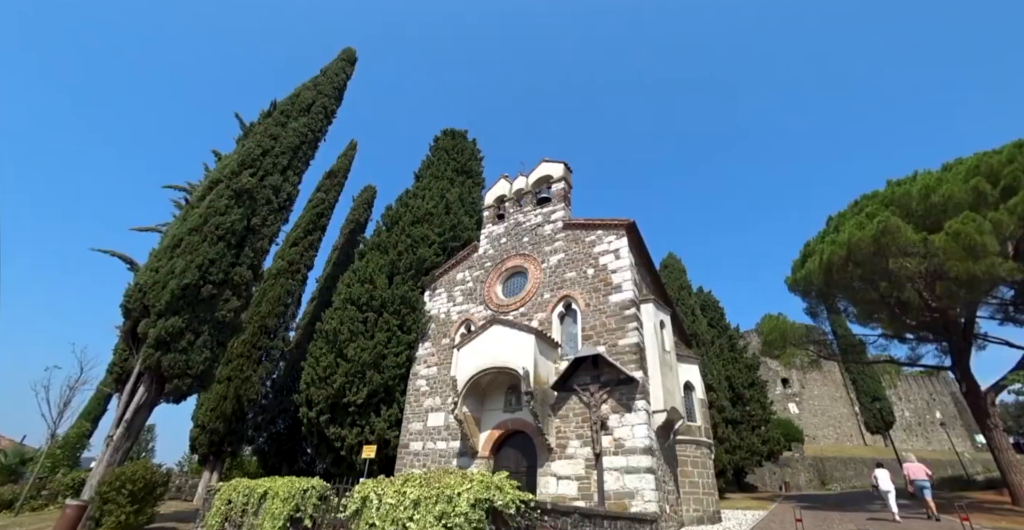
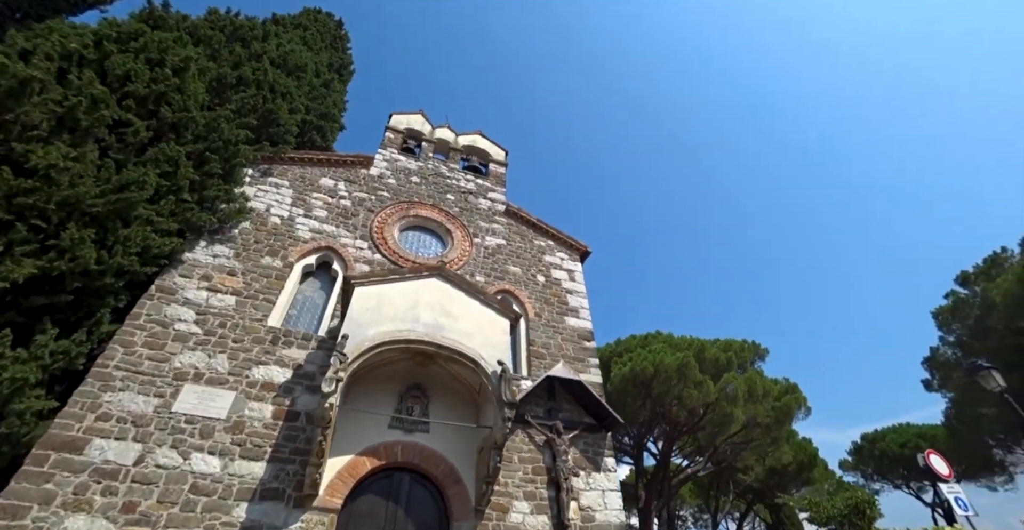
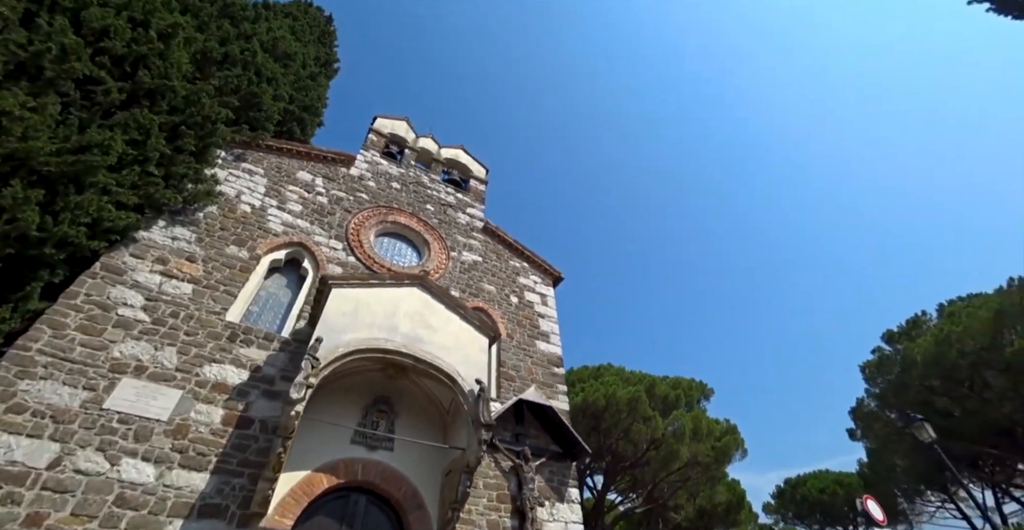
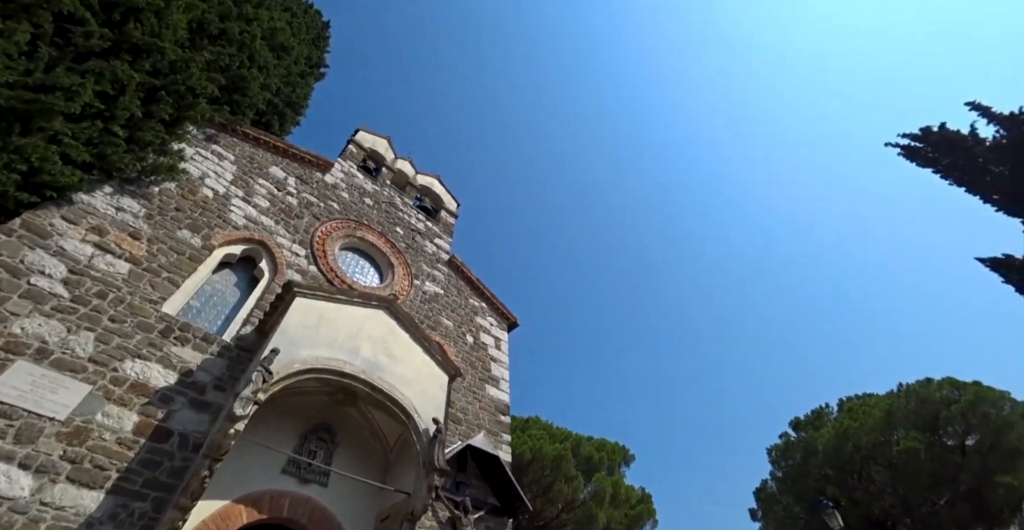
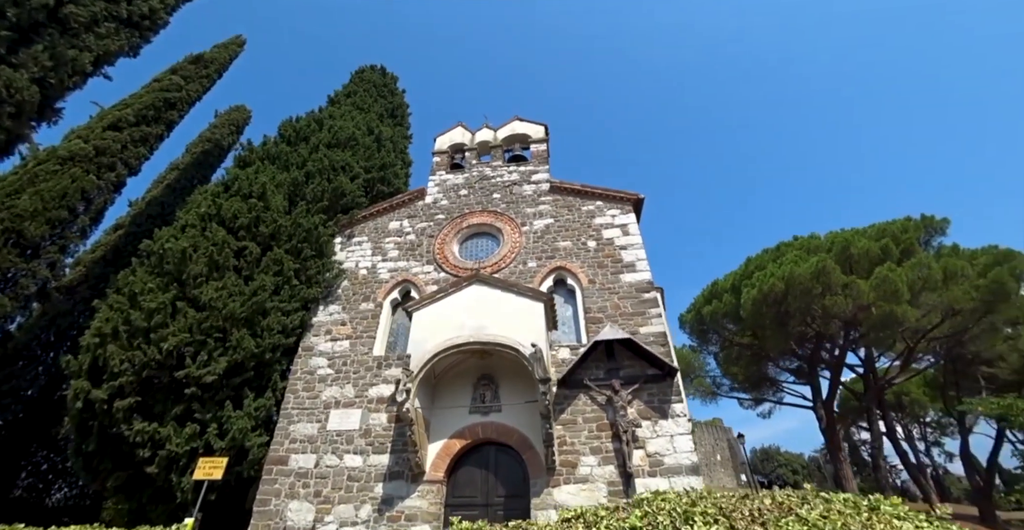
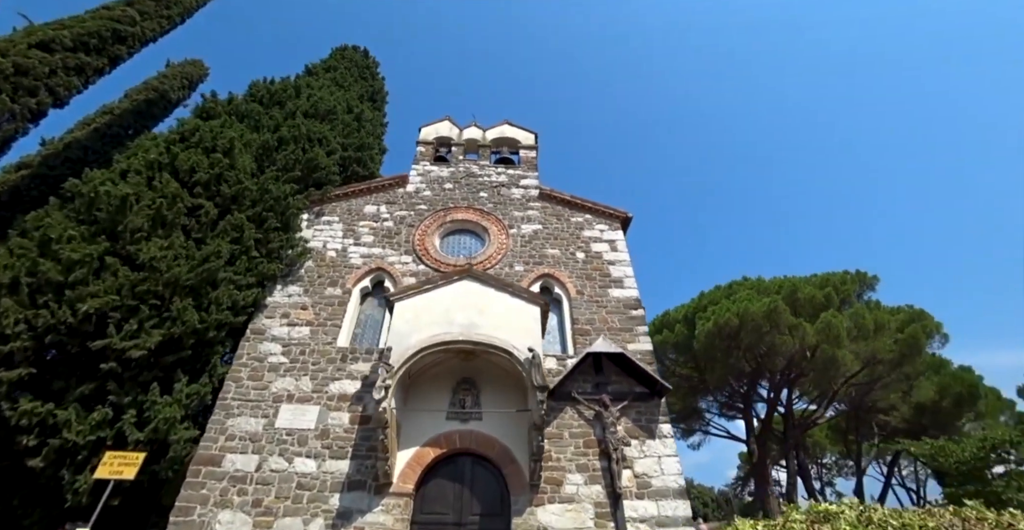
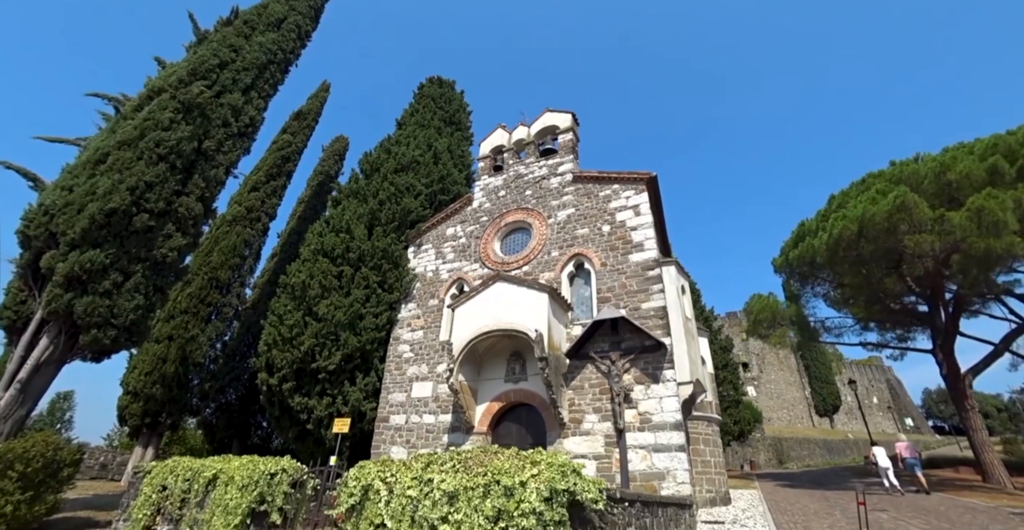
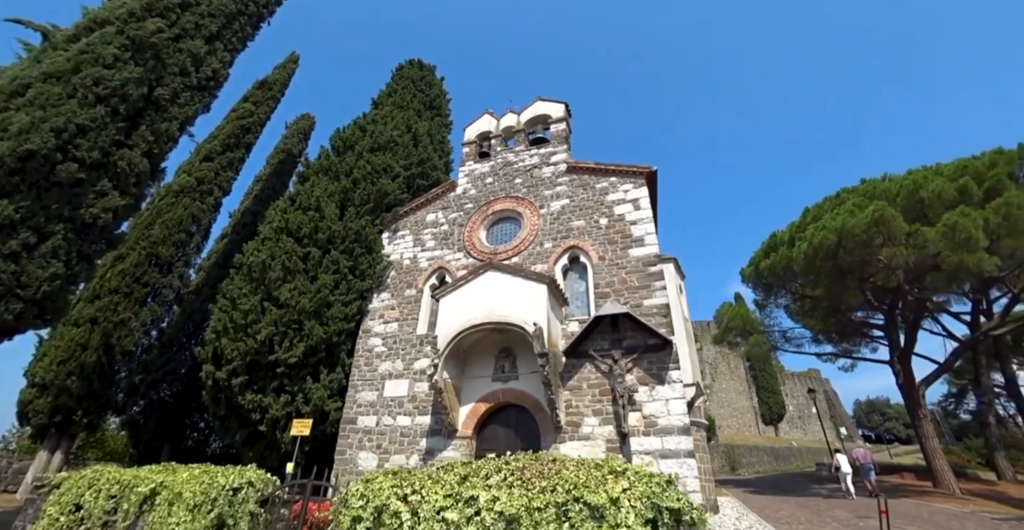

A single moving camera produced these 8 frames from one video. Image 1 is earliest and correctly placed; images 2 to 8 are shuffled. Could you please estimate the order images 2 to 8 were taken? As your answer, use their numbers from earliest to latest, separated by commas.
7, 8, 5, 6, 2, 3, 4
